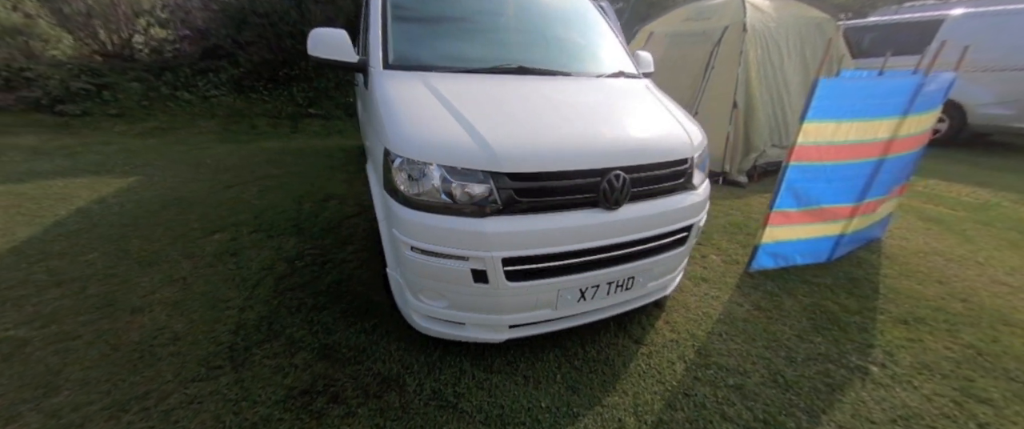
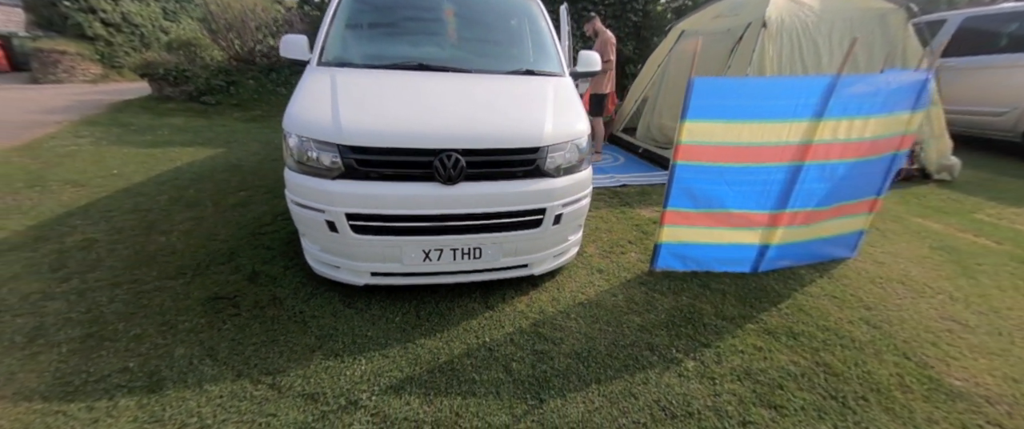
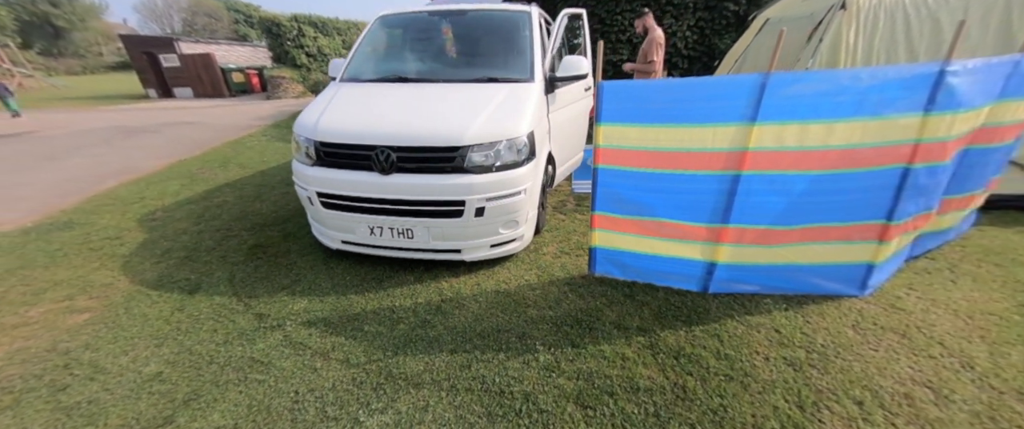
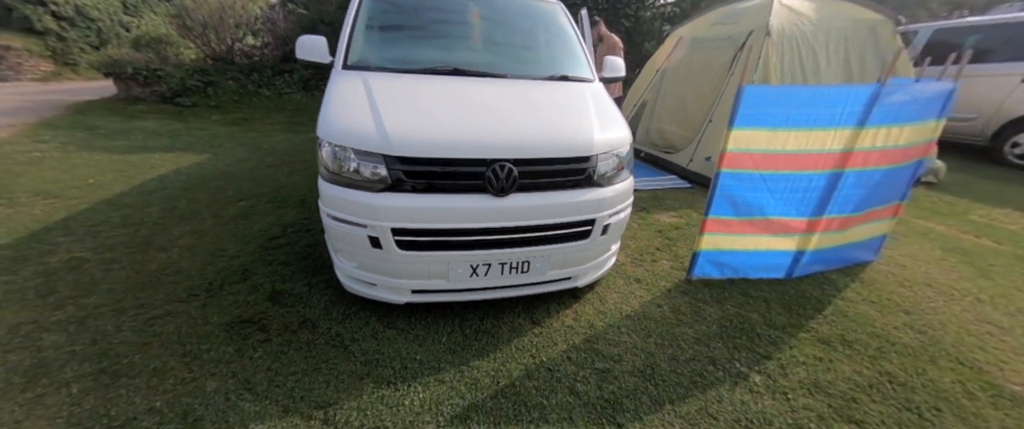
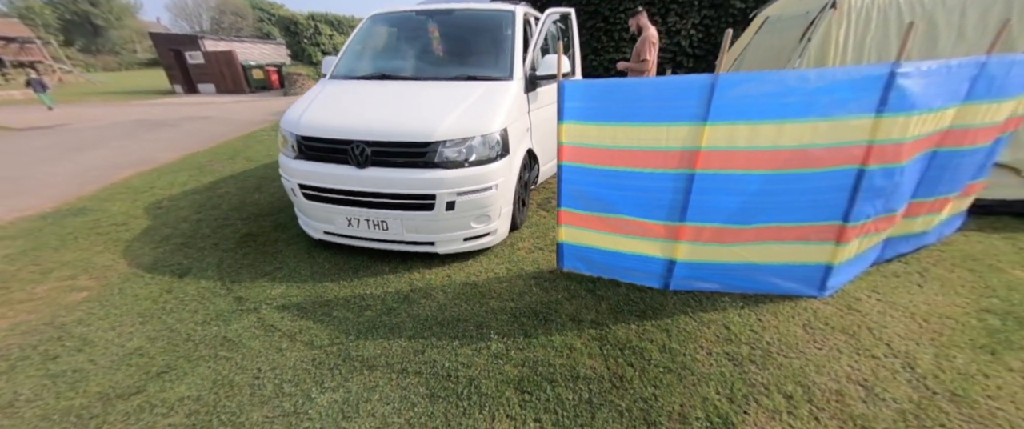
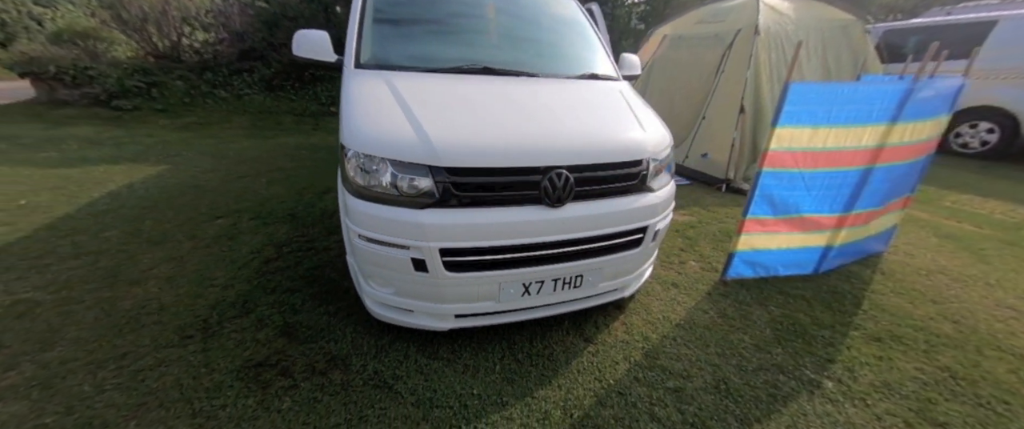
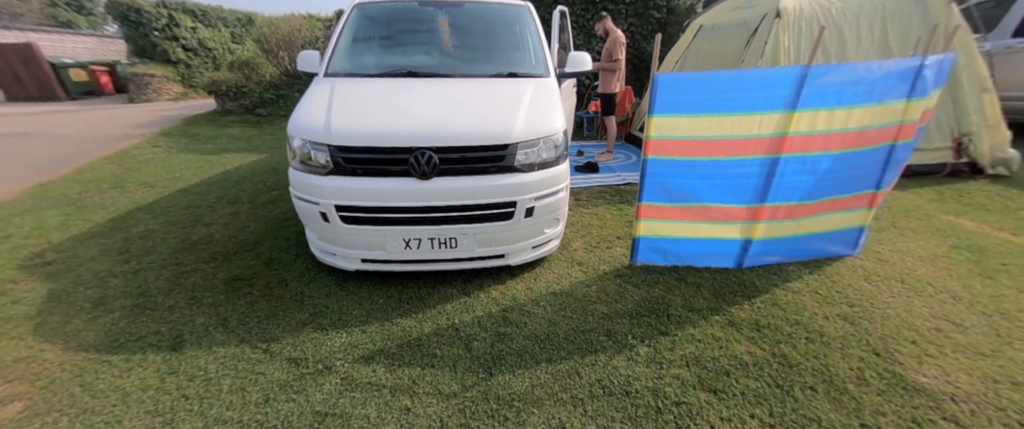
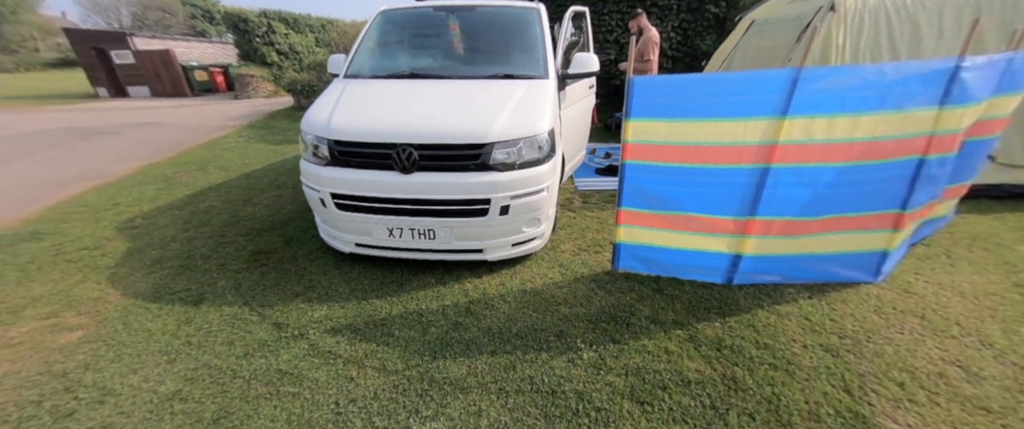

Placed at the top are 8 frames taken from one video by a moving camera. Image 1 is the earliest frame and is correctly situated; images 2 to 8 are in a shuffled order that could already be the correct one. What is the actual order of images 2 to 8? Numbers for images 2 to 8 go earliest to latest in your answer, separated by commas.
6, 4, 2, 7, 8, 3, 5
